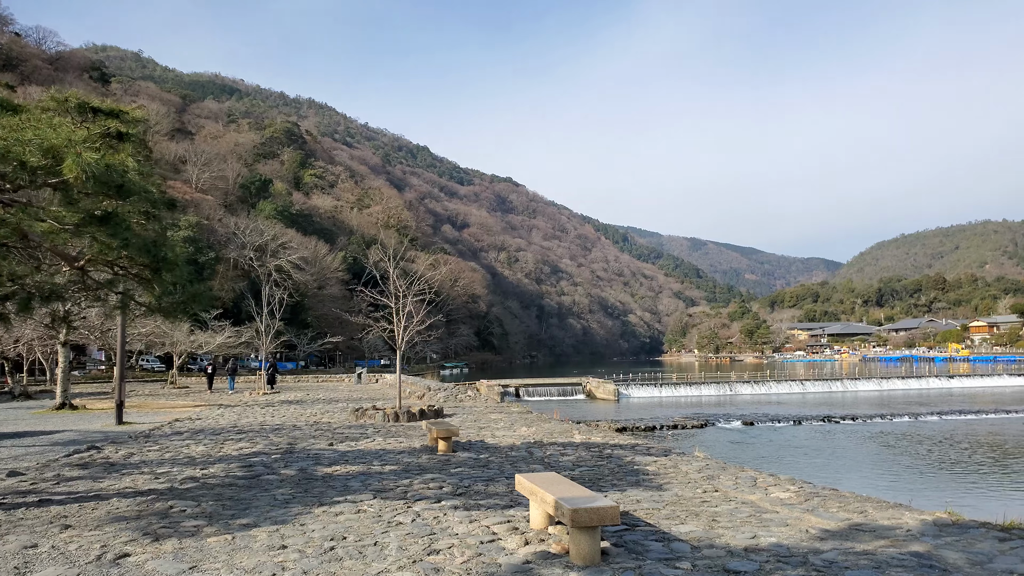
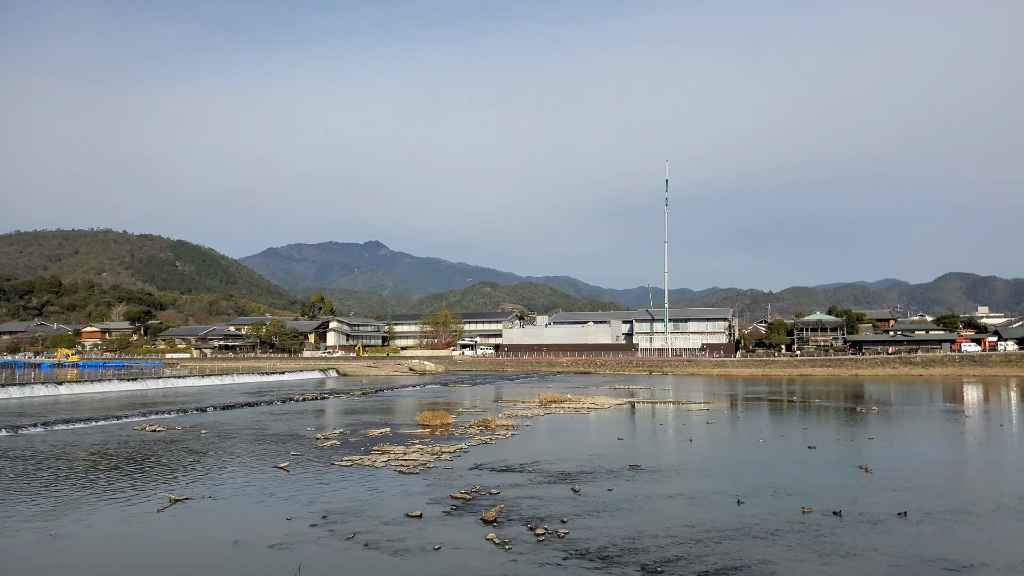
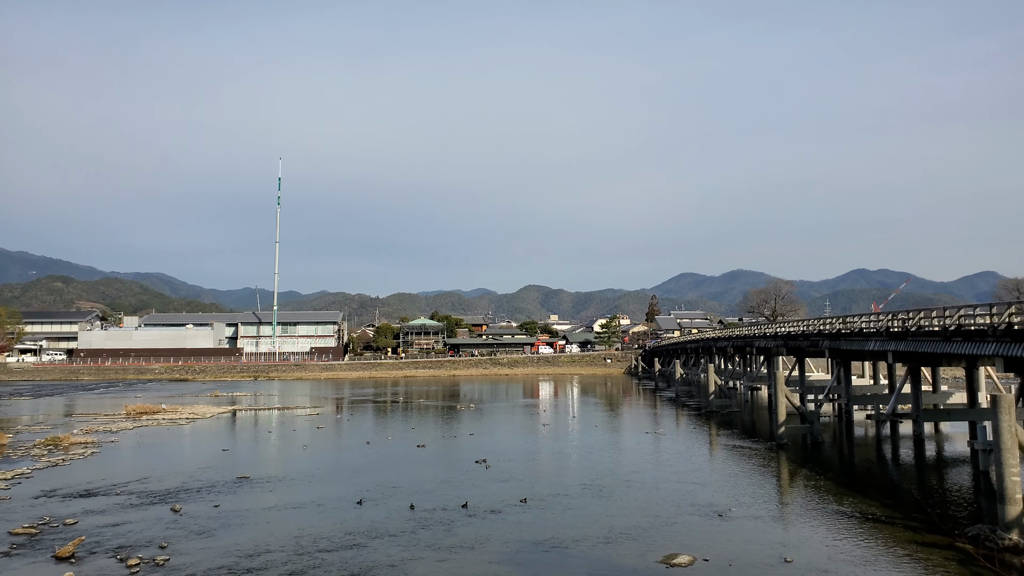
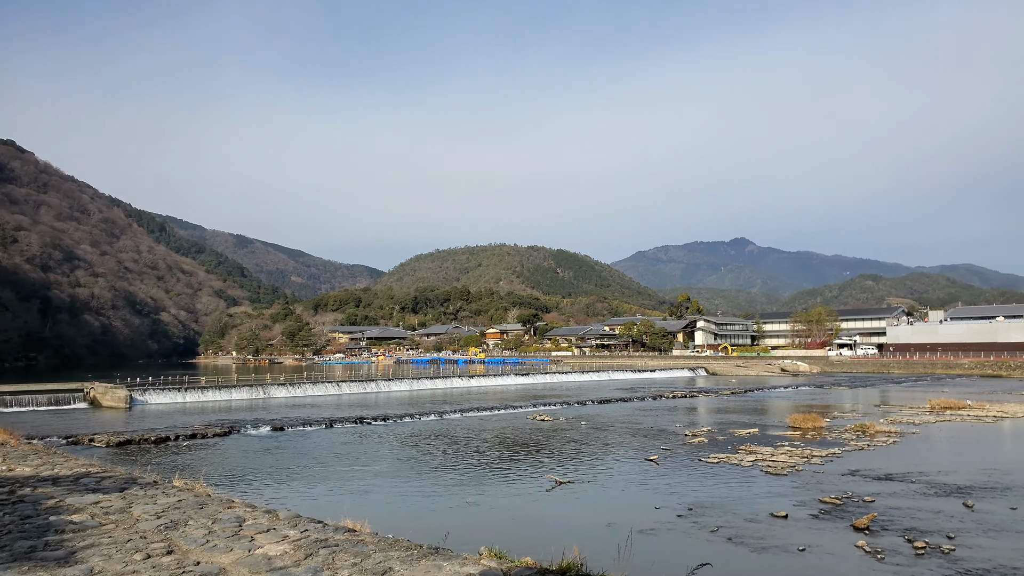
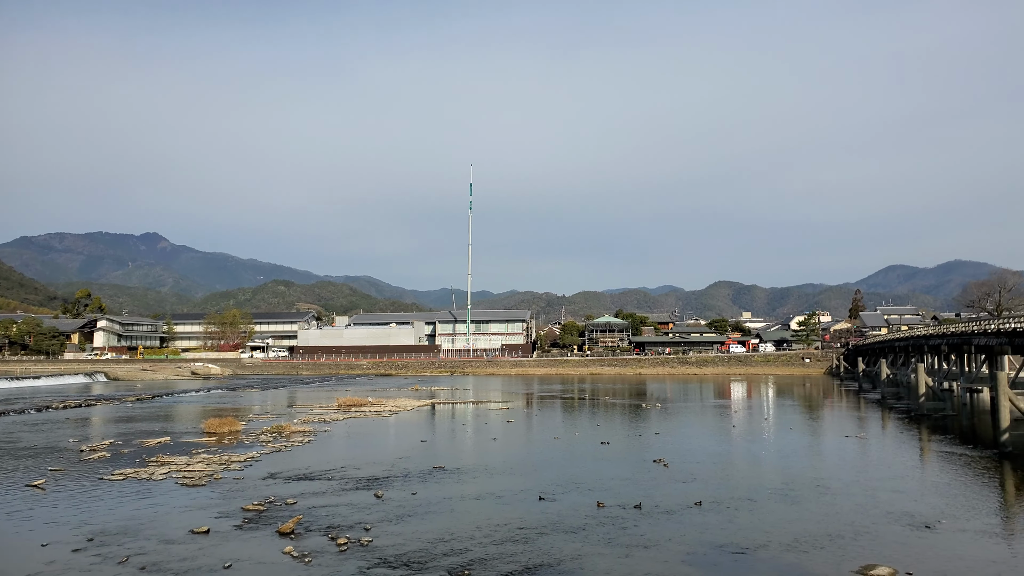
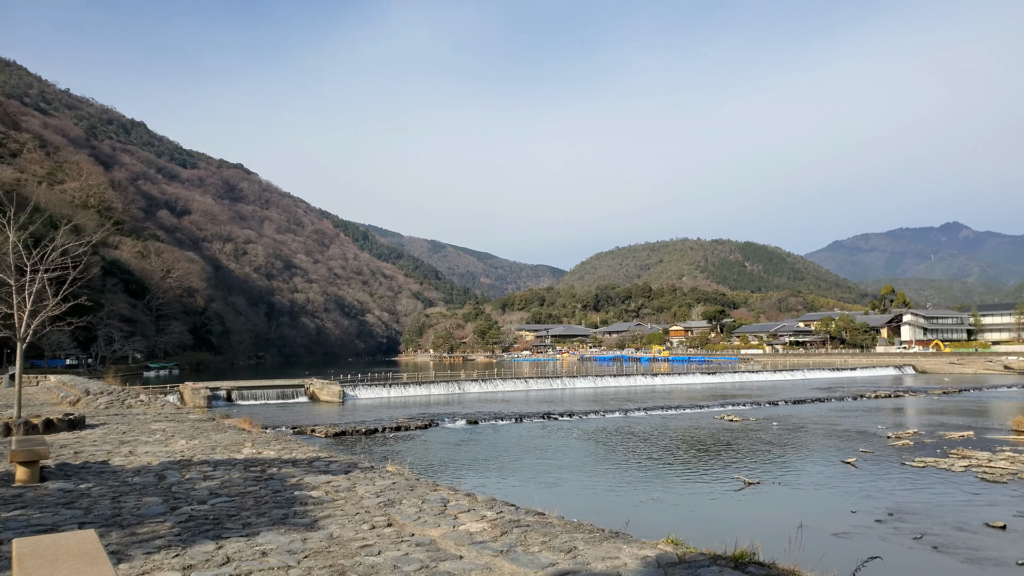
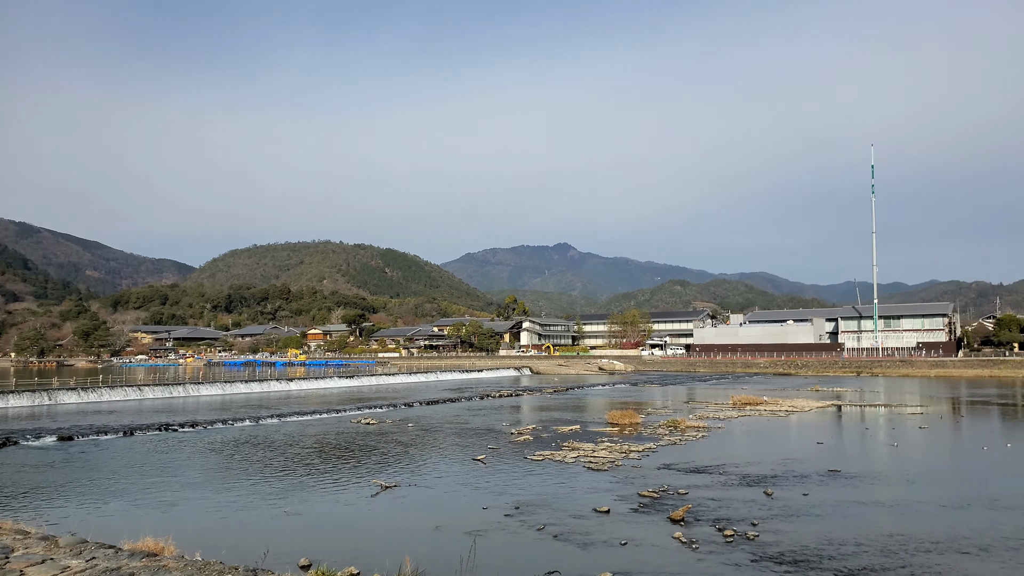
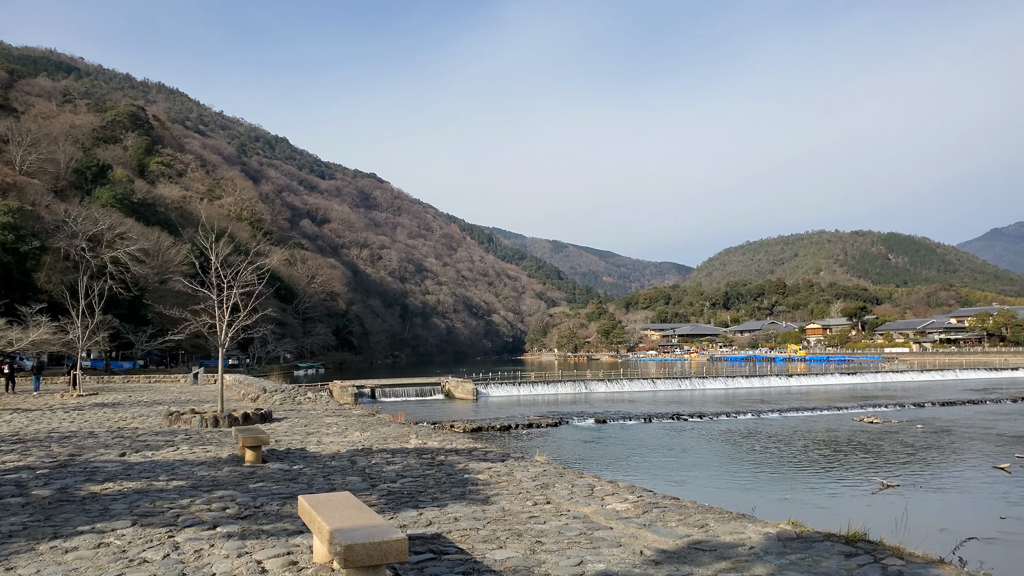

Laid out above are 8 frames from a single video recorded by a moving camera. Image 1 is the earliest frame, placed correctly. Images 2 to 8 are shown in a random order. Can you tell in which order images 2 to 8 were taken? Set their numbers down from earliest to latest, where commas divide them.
8, 6, 4, 7, 2, 5, 3
